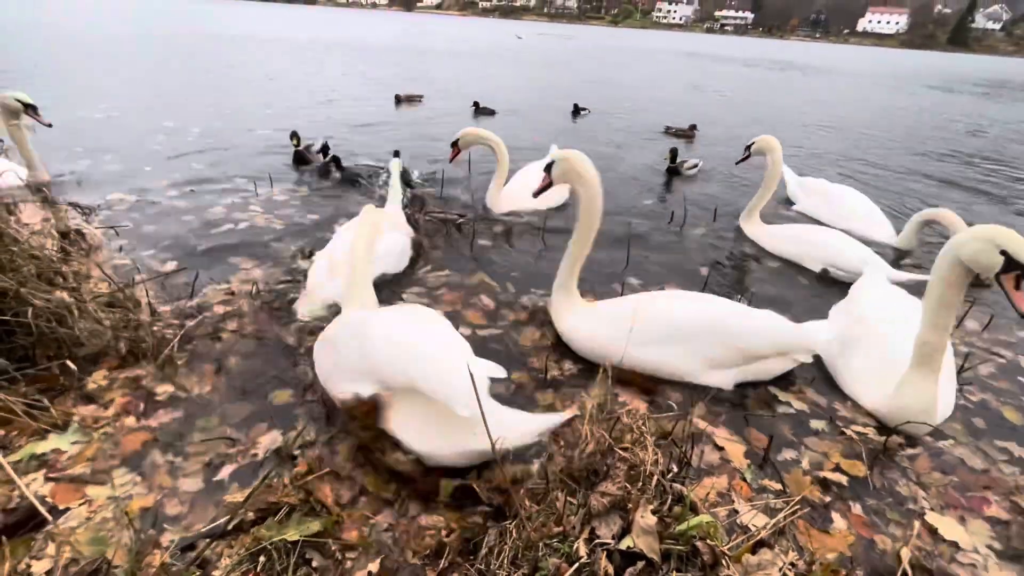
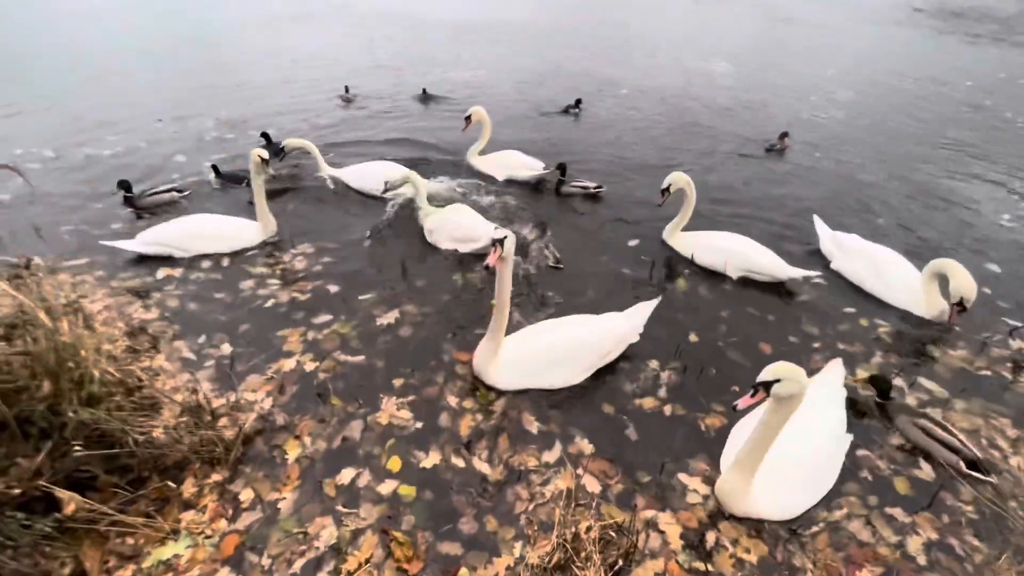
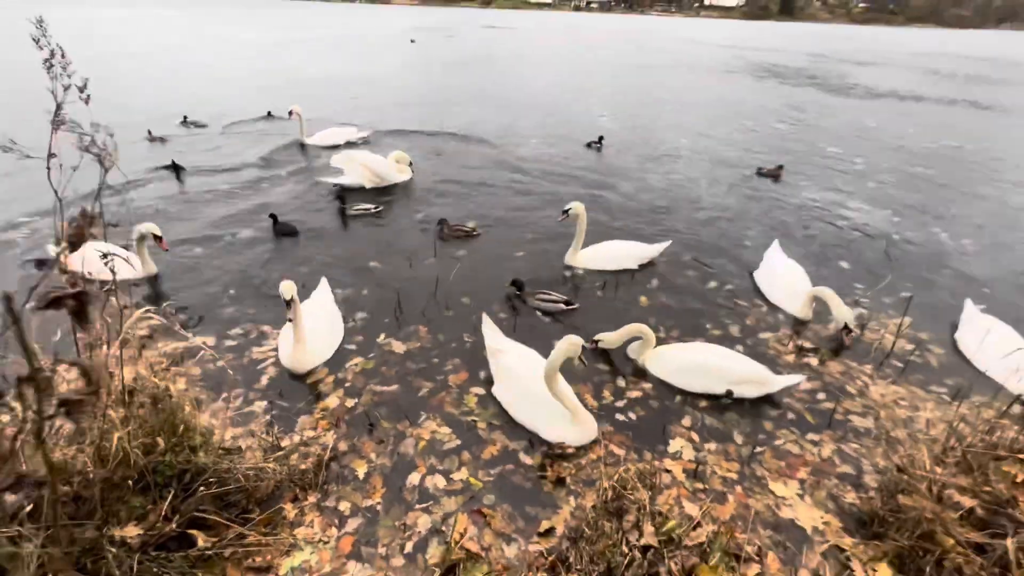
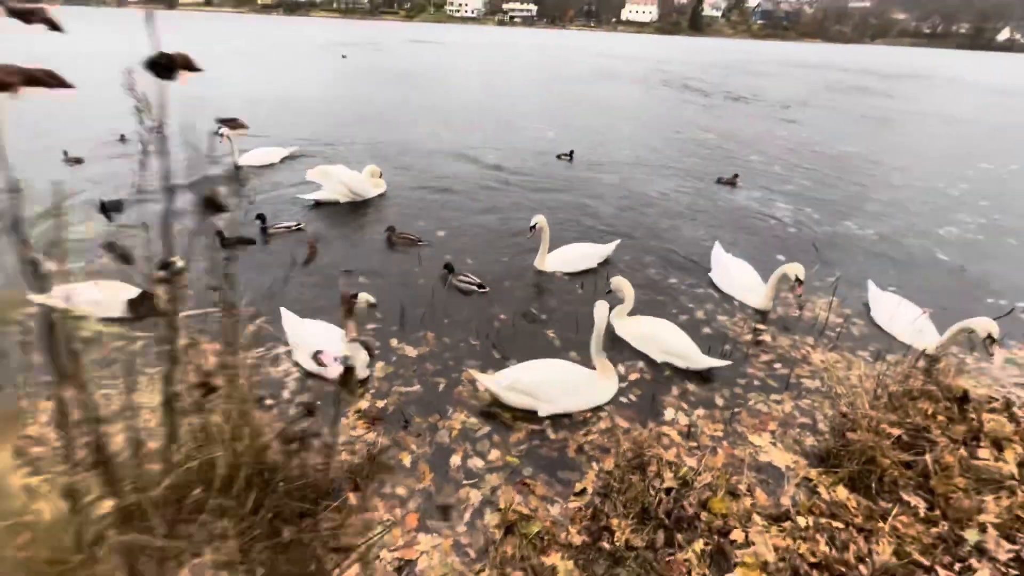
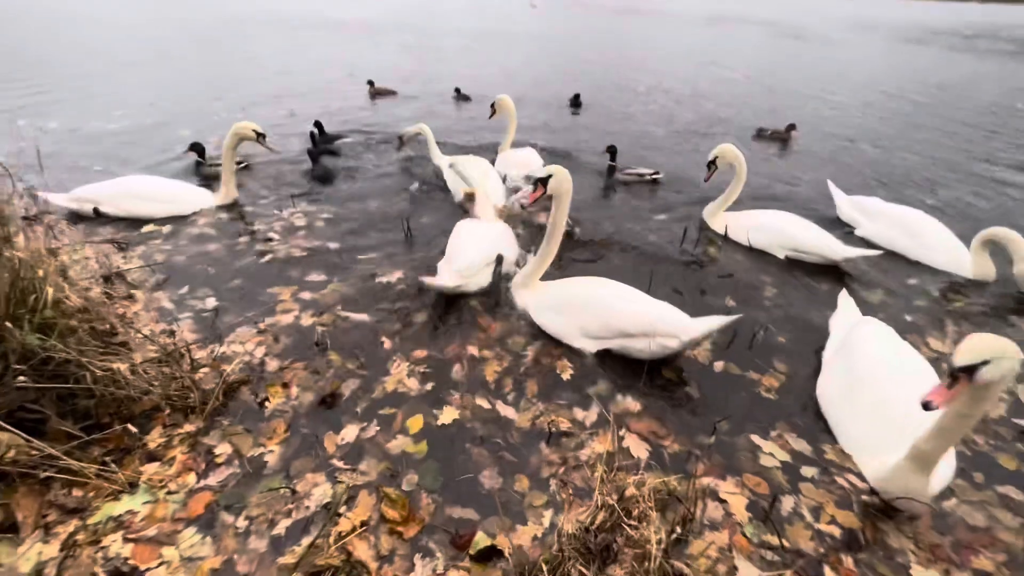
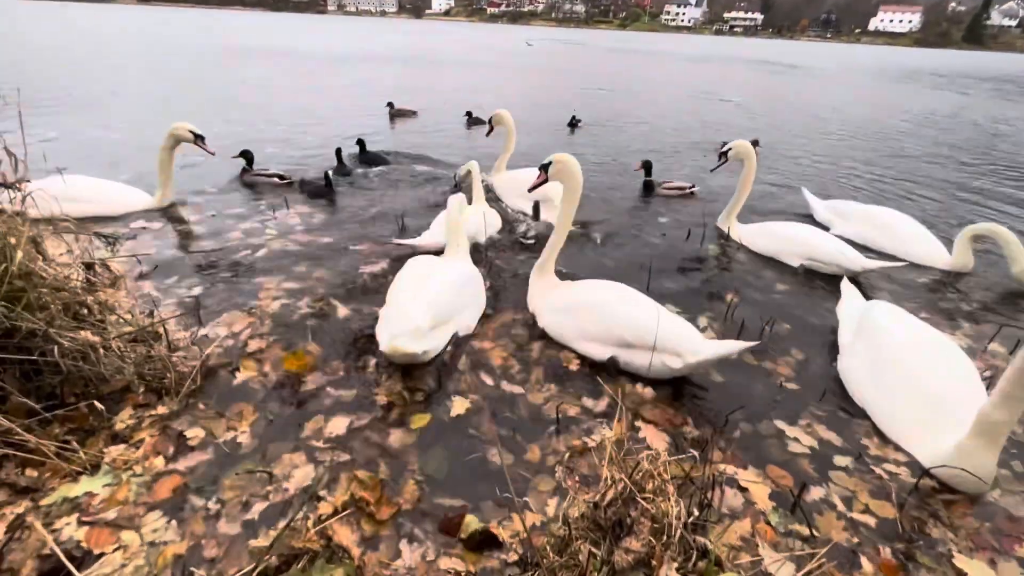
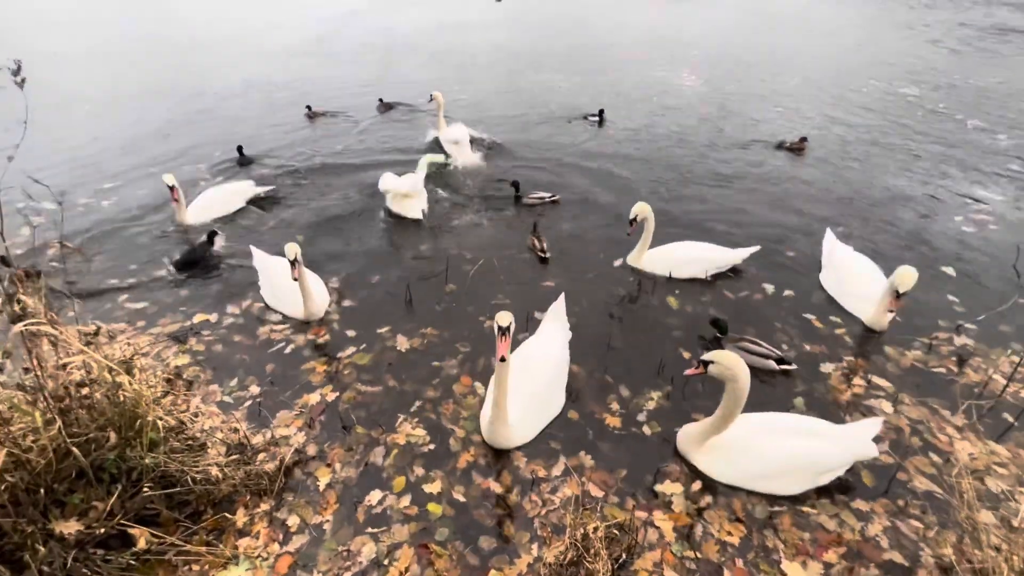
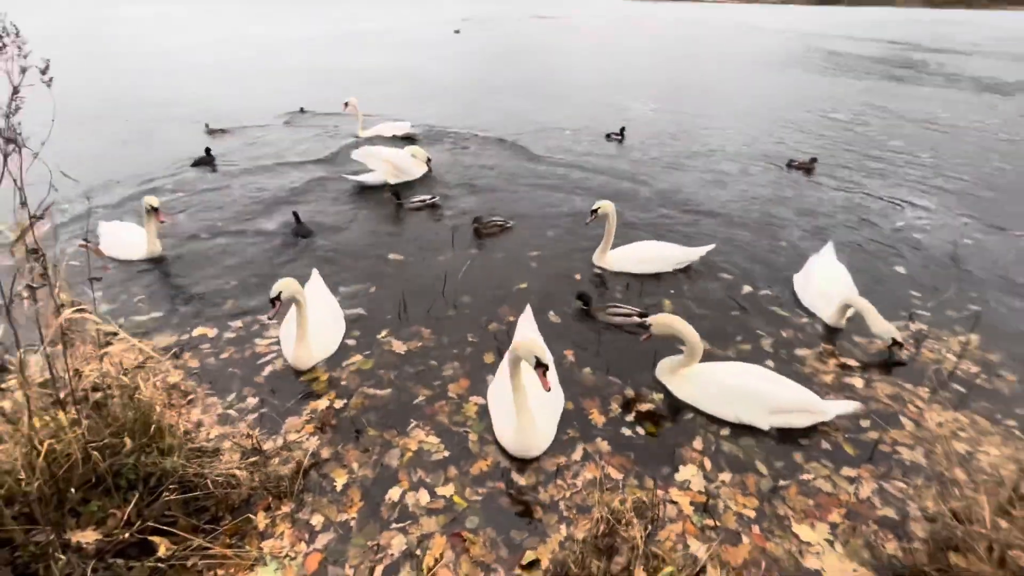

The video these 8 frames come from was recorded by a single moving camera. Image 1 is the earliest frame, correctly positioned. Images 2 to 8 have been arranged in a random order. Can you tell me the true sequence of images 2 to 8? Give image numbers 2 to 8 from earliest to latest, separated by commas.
6, 5, 2, 7, 8, 3, 4
